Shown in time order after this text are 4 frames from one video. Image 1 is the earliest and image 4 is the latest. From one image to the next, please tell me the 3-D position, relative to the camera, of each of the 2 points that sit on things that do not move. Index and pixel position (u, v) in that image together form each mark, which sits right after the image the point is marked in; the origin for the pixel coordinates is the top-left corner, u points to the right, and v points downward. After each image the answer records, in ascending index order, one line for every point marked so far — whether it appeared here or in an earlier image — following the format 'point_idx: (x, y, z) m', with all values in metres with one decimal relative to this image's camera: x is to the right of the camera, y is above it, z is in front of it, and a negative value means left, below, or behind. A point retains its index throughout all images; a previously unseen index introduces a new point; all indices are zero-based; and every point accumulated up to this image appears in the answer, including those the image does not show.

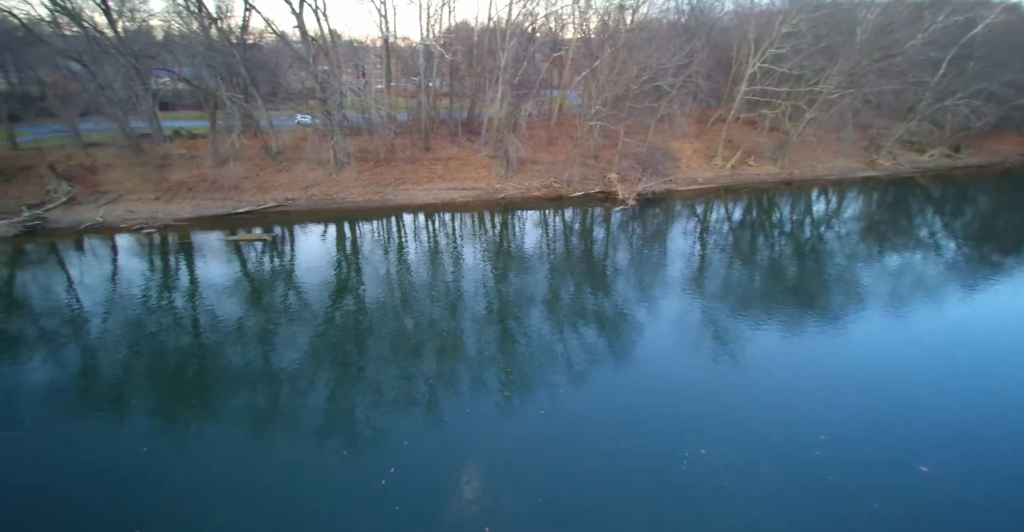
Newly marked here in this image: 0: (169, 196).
0: (-14.8, +3.1, +19.3) m
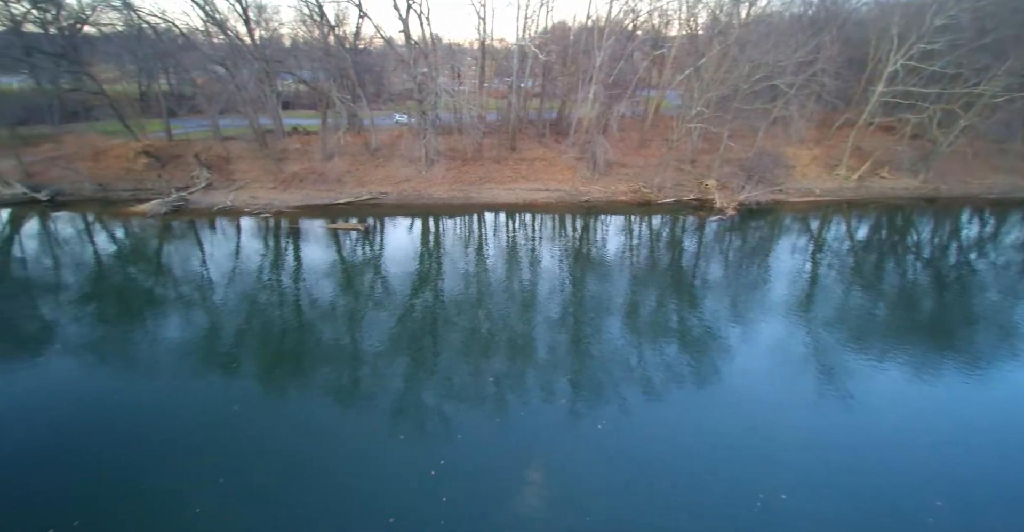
0: (-10.9, +3.9, +21.5) m
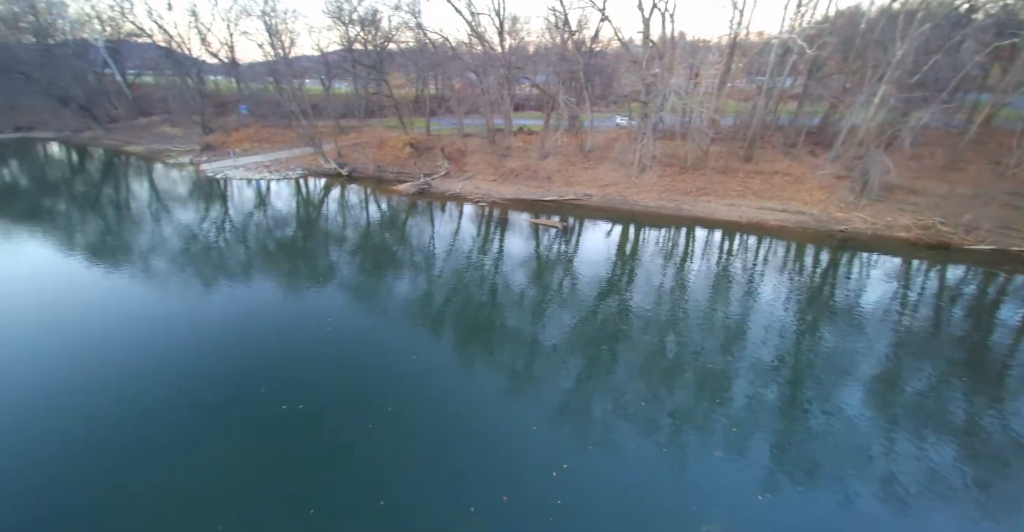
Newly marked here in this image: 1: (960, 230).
0: (-0.4, +4.4, +23.1) m
1: (+16.2, +1.1, +16.4) m
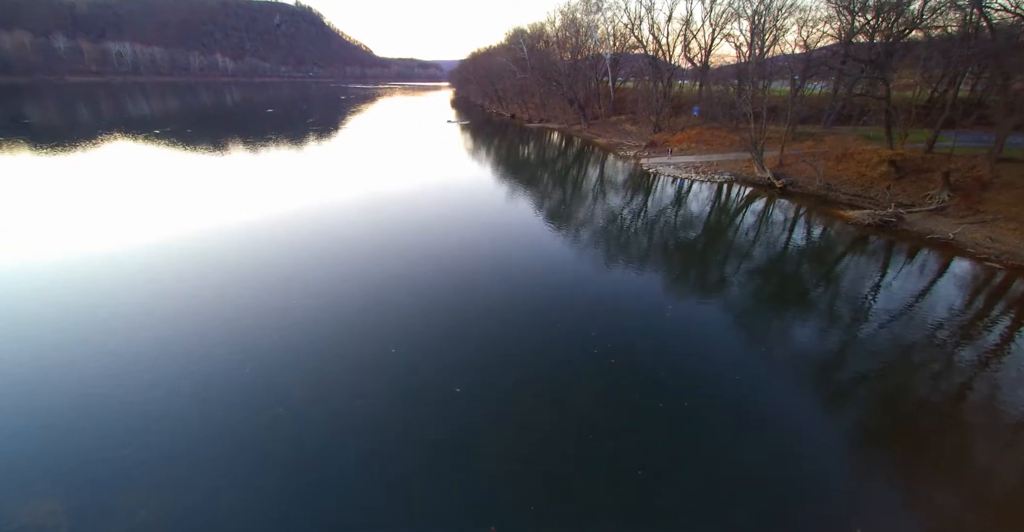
0: (+16.8, +0.7, +14.1) m
1: (+21.7, -6.5, -1.9) m
